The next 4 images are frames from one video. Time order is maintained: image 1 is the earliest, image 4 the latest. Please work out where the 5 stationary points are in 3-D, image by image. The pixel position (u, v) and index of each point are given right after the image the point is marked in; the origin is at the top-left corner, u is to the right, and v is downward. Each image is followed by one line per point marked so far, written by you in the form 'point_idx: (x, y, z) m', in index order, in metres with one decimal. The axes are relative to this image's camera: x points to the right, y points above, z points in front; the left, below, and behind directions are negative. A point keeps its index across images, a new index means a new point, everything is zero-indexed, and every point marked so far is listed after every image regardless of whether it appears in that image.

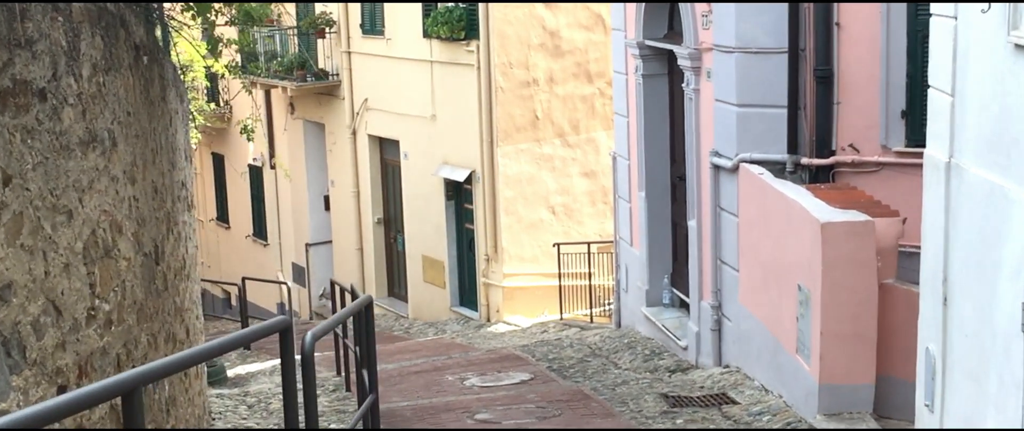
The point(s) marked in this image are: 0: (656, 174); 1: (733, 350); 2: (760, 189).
0: (+1.2, +0.3, +10.5) m
1: (+1.5, -0.9, +8.6) m
2: (+1.5, +0.2, +7.8) m
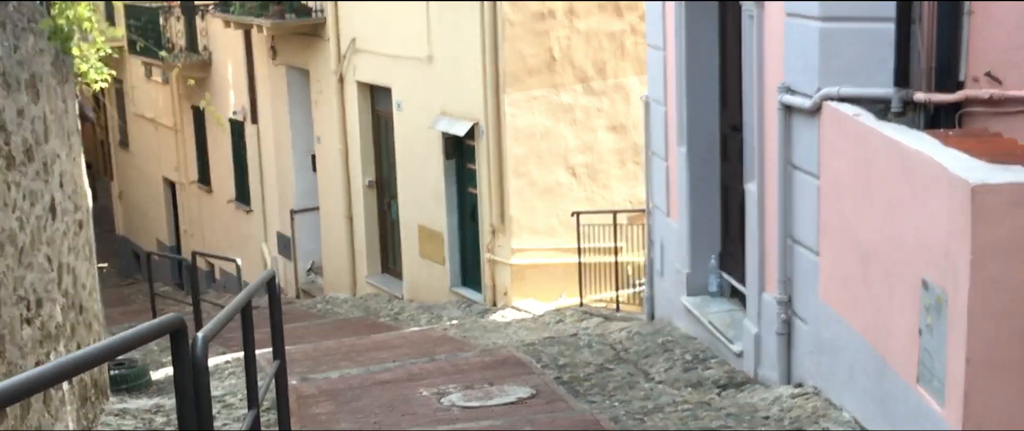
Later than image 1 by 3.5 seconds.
0: (+1.2, +0.6, +8.1) m
1: (+1.4, -0.7, +6.1) m
2: (+1.4, +0.3, +5.4) m
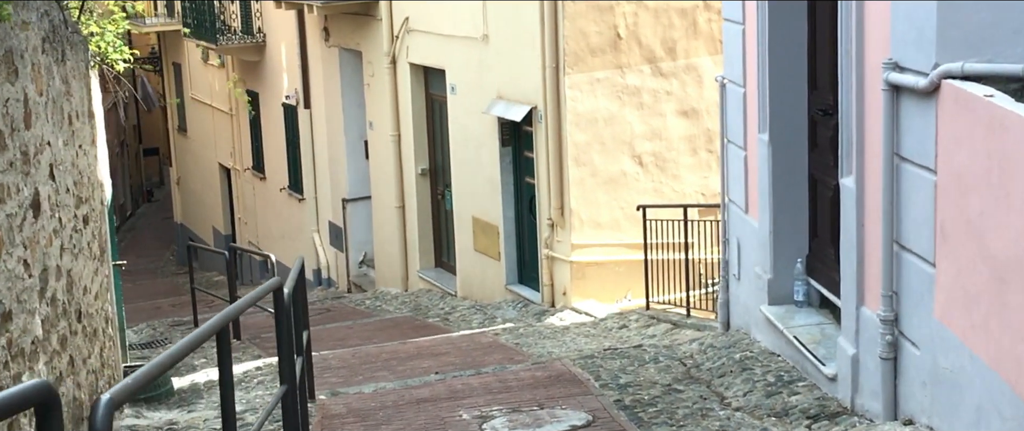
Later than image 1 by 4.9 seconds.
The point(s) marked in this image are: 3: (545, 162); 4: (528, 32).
0: (+1.5, +0.6, +7.0) m
1: (+1.6, -0.7, +5.1) m
2: (+1.6, +0.3, +4.3) m
3: (+0.3, +0.4, +10.6) m
4: (+0.1, +1.5, +10.6) m
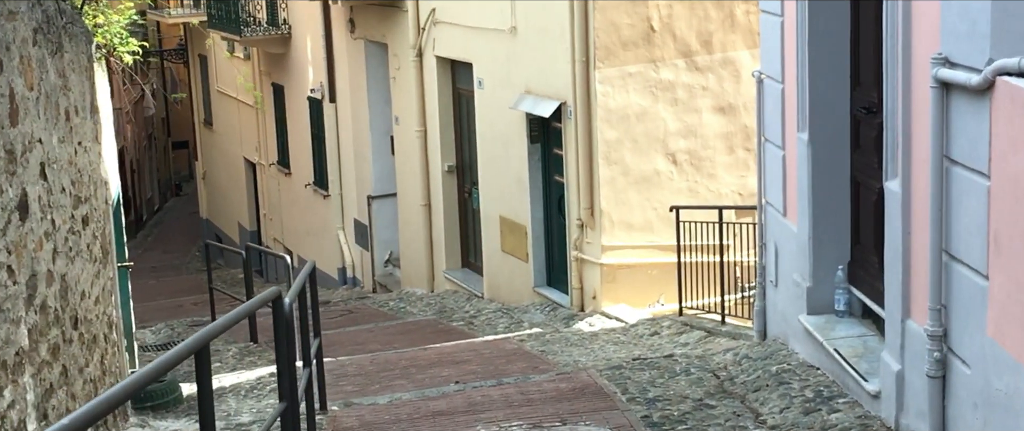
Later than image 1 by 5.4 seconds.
0: (+1.6, +0.6, +6.6) m
1: (+1.7, -0.7, +4.7) m
2: (+1.6, +0.3, +3.9) m
3: (+0.5, +0.4, +10.2) m
4: (+0.4, +1.5, +10.2) m
